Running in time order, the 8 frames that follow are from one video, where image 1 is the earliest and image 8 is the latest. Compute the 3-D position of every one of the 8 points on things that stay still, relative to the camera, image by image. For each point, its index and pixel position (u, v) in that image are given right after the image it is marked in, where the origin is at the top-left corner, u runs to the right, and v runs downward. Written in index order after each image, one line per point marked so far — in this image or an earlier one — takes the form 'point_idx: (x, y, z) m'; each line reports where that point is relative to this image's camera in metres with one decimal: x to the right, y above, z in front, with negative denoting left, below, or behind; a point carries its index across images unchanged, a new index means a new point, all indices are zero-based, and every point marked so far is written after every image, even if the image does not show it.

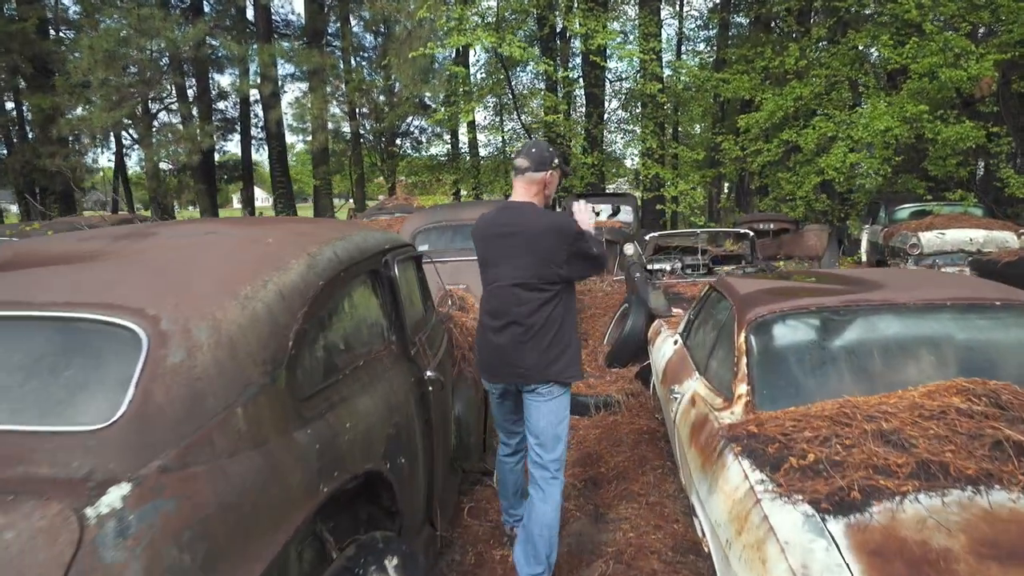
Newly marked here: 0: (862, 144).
0: (+5.4, +2.2, +11.4) m
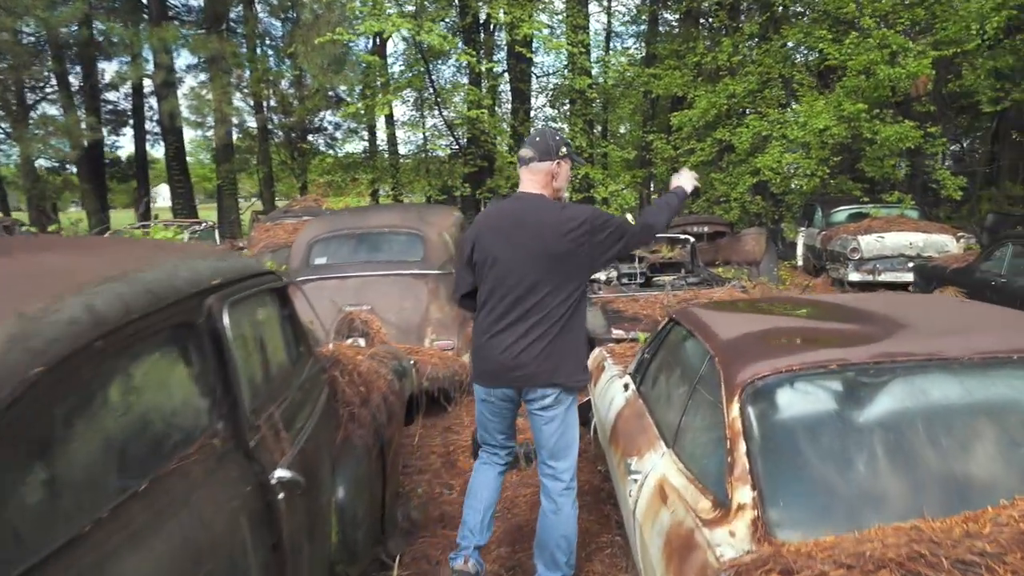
0: (+4.2, +2.1, +11.0) m
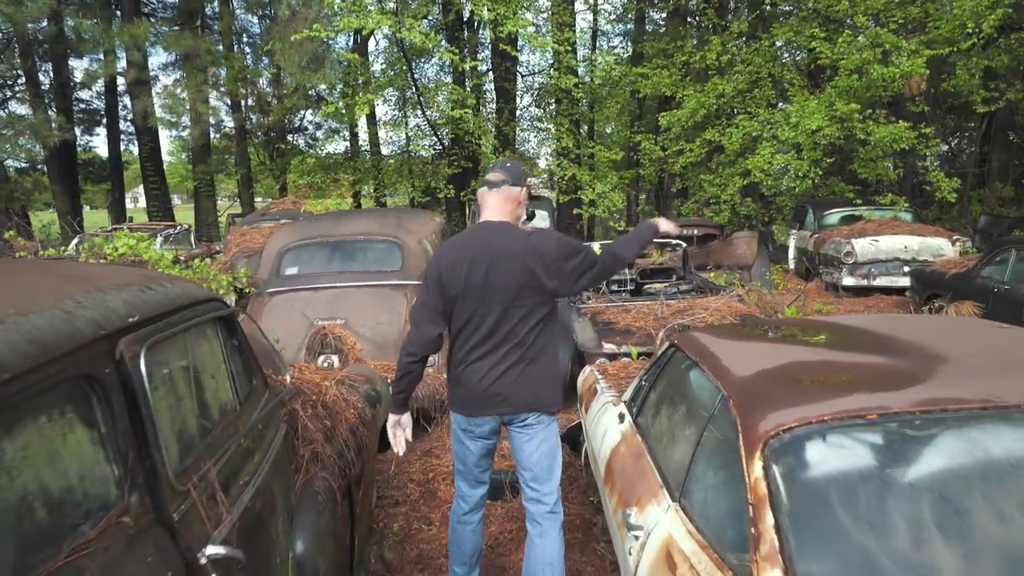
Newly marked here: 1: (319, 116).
0: (+4.0, +2.1, +10.7) m
1: (-3.7, +3.2, +14.1) m
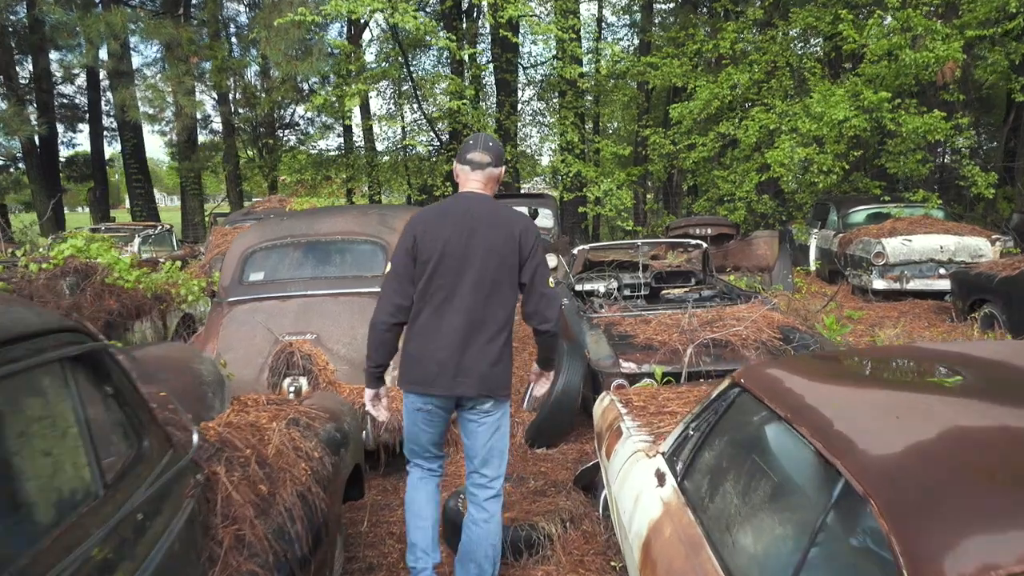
0: (+4.0, +2.0, +10.0) m
1: (-3.7, +3.2, +13.3) m
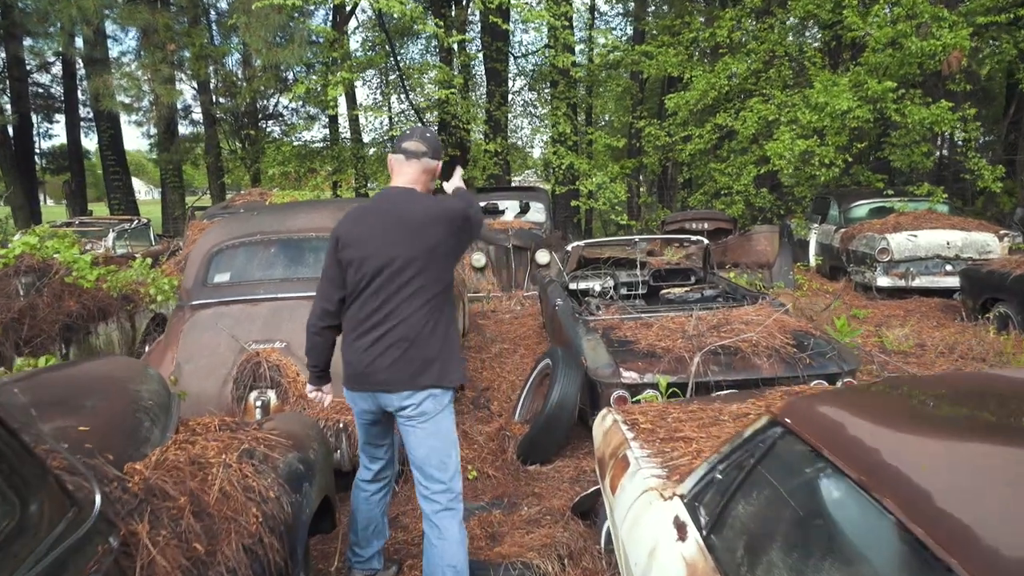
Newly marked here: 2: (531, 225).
0: (+3.9, +2.1, +9.6) m
1: (-3.8, +3.3, +12.9) m
2: (+0.3, +0.8, +10.0) m
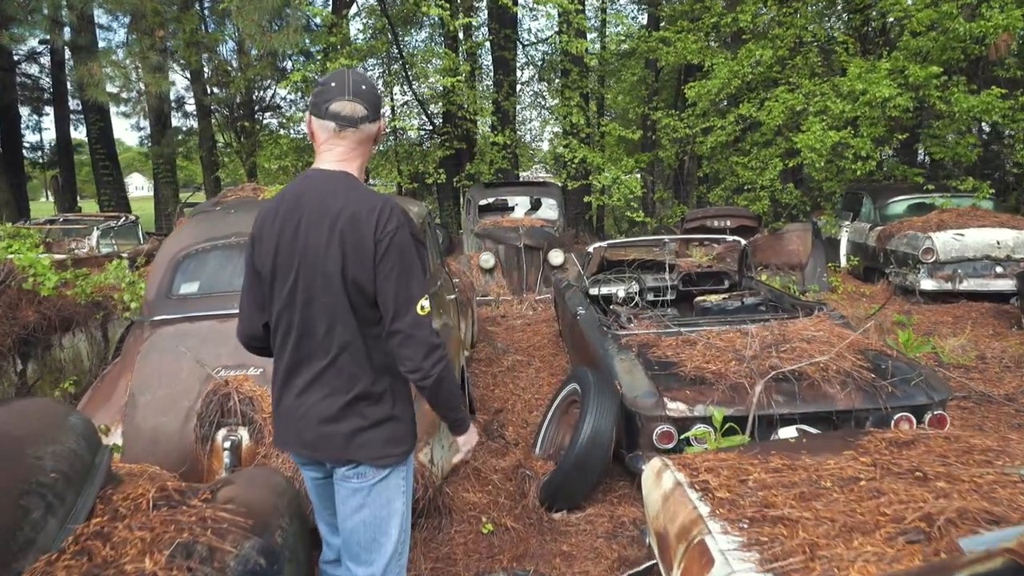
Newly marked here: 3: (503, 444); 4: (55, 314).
0: (+4.0, +2.0, +9.0) m
1: (-3.7, +3.2, +12.3) m
2: (+0.4, +0.8, +9.3) m
3: (0.0, -0.8, +4.0) m
4: (-3.0, -0.2, +4.9) m
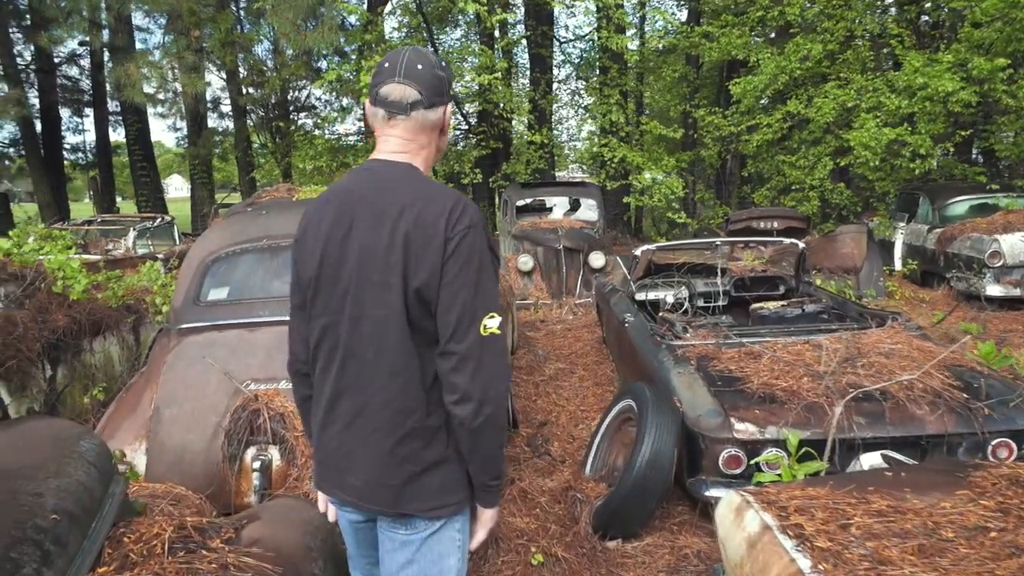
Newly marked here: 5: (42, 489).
0: (+4.5, +2.0, +8.5) m
1: (-3.1, +3.2, +12.1) m
2: (+0.9, +0.8, +9.0) m
3: (+0.2, -0.9, +3.7) m
4: (-2.7, -0.2, +4.7) m
5: (-1.0, -0.4, +1.5) m
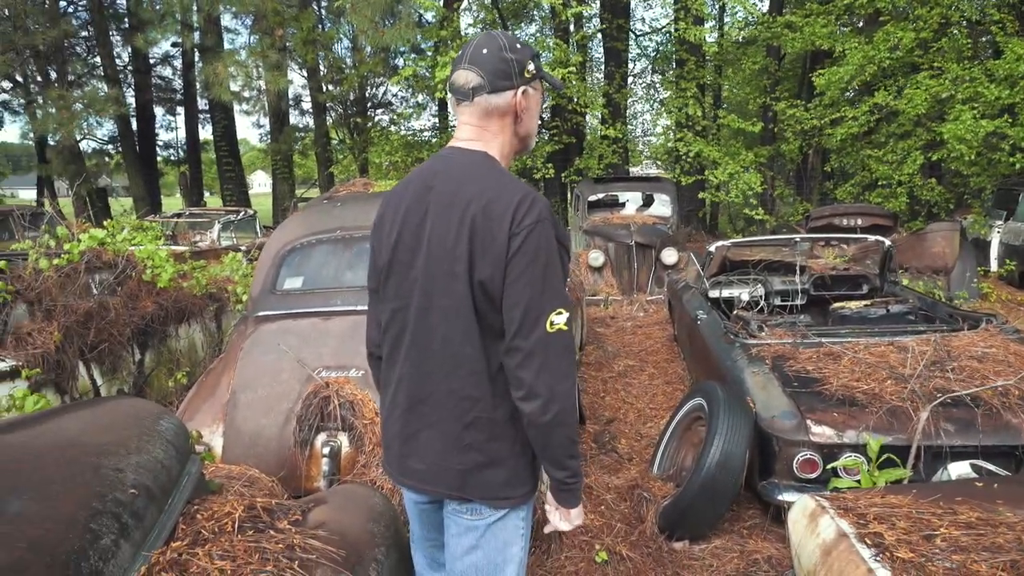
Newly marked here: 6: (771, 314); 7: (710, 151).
0: (+5.3, +2.0, +8.0) m
1: (-1.9, +3.3, +12.3) m
2: (+1.7, +0.8, +8.9) m
3: (+0.5, -0.8, +3.7) m
4: (-2.3, -0.1, +4.9) m
5: (-0.8, -0.4, +1.6) m
6: (+1.7, -0.2, +4.9) m
7: (+2.8, +1.9, +10.5) m
